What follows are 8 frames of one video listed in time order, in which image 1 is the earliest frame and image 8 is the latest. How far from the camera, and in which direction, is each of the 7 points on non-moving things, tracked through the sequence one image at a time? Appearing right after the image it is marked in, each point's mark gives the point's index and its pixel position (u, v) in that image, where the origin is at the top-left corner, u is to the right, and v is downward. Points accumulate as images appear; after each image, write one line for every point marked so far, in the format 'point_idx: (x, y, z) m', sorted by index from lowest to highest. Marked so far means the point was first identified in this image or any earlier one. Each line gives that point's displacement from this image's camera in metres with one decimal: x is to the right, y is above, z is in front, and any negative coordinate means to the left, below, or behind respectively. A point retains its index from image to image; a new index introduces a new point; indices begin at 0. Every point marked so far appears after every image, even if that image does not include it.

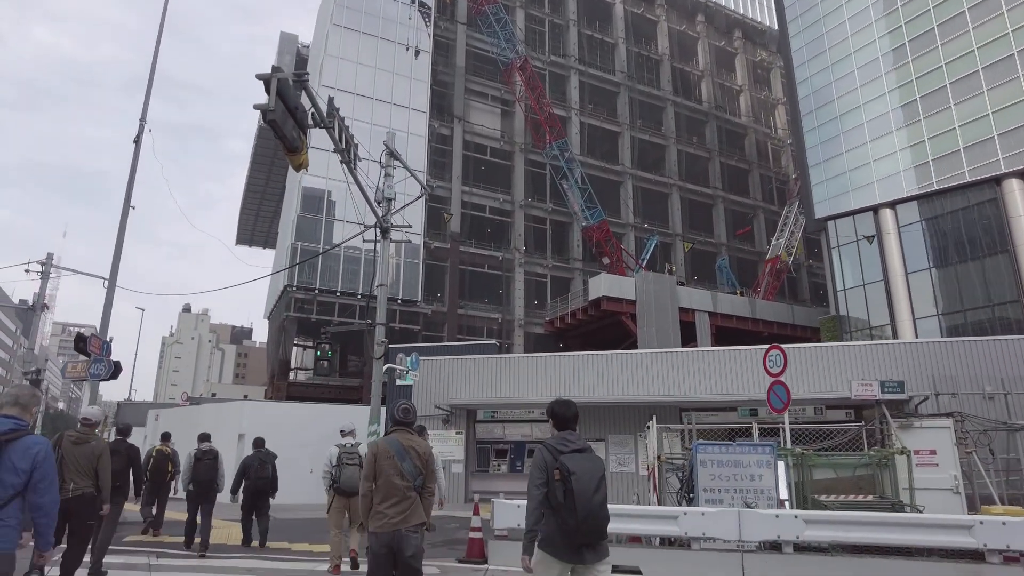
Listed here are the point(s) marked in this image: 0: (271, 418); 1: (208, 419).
0: (-5.7, -3.0, +15.6) m
1: (-7.7, -3.1, +16.7) m
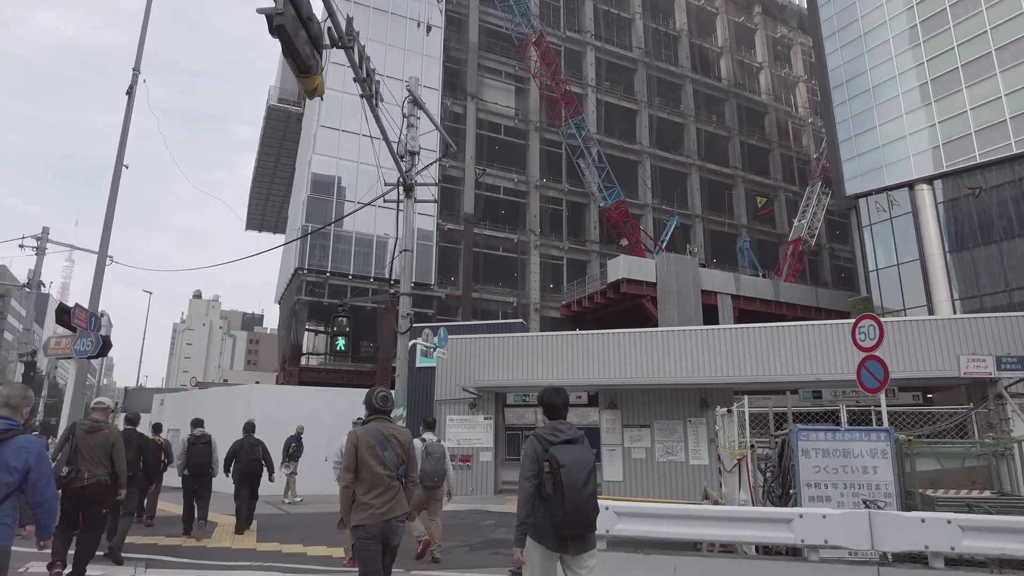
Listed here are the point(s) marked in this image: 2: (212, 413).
0: (-5.2, -2.5, +14.8) m
1: (-7.1, -2.6, +15.9) m
2: (-7.4, -3.1, +16.1) m
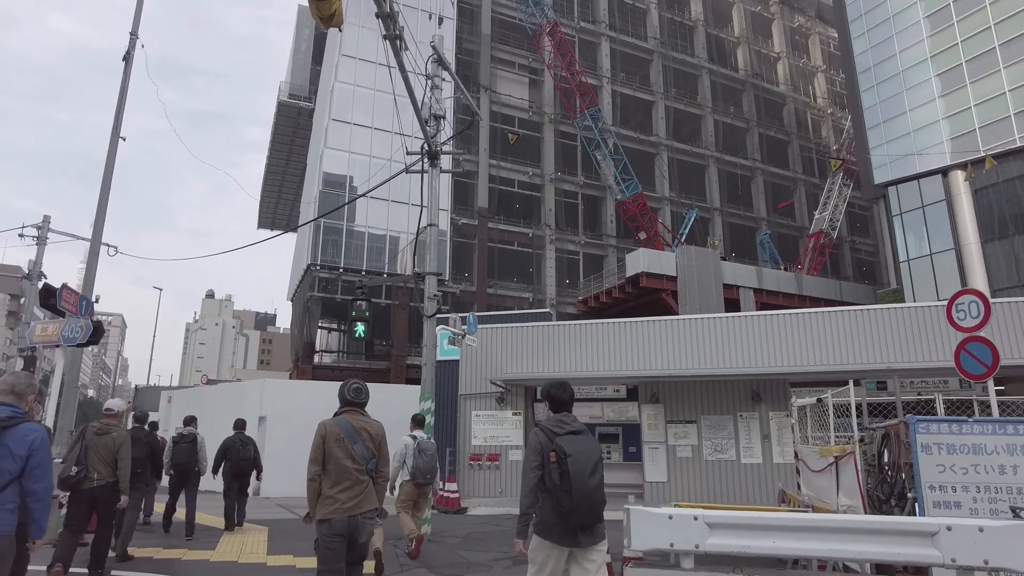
0: (-4.7, -2.3, +14.2) m
1: (-6.6, -2.4, +15.3) m
2: (-6.8, -2.9, +15.5) m
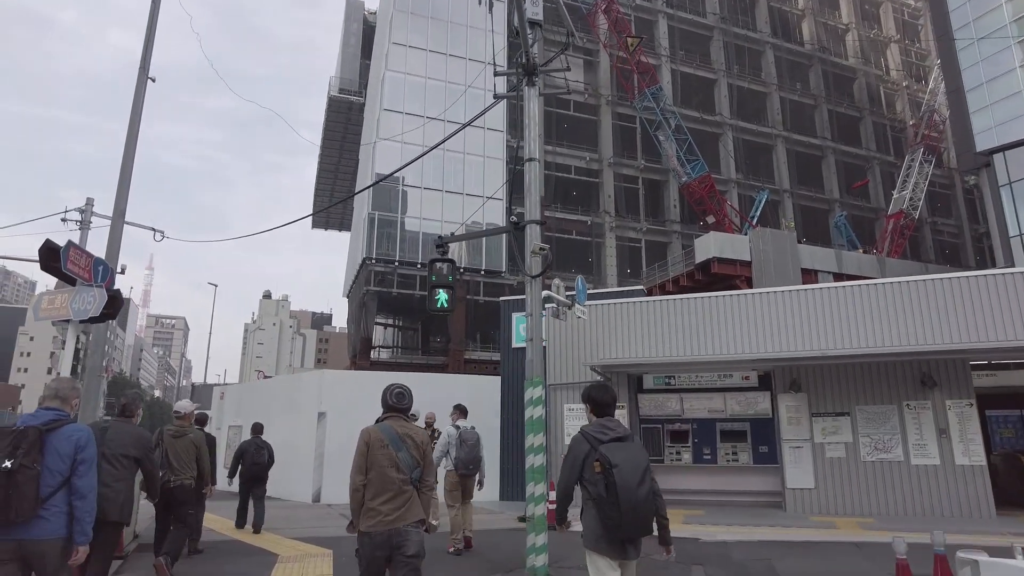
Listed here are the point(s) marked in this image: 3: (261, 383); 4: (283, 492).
0: (-3.1, -2.0, +13.1) m
1: (-5.0, -2.2, +14.4) m
2: (-5.2, -2.7, +14.6) m
3: (-5.9, -2.2, +15.8) m
4: (-4.6, -4.1, +13.4) m
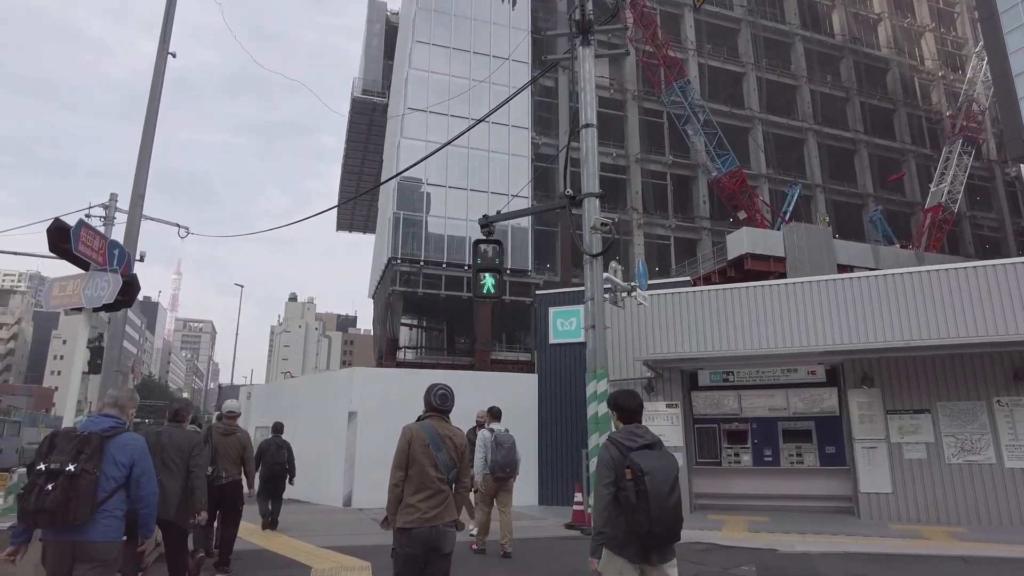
0: (-2.5, -2.0, +12.7) m
1: (-4.3, -2.1, +14.1) m
2: (-4.5, -2.7, +14.2) m
3: (-5.2, -2.2, +15.5) m
4: (-3.9, -4.1, +13.1) m
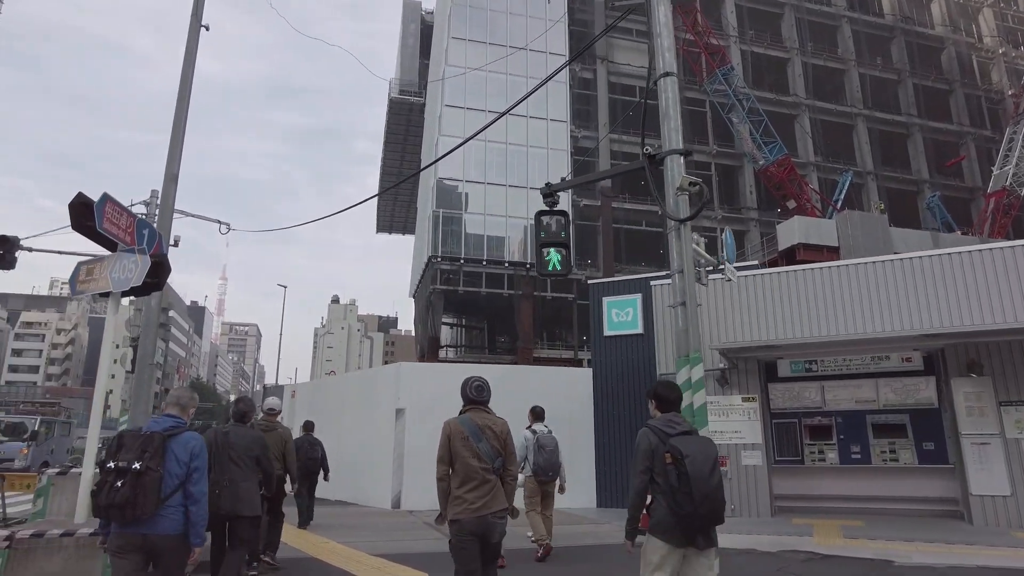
0: (-1.6, -1.9, +12.3) m
1: (-3.3, -2.1, +13.8) m
2: (-3.5, -2.6, +14.0) m
3: (-4.1, -2.2, +15.3) m
4: (-2.9, -4.0, +12.8) m
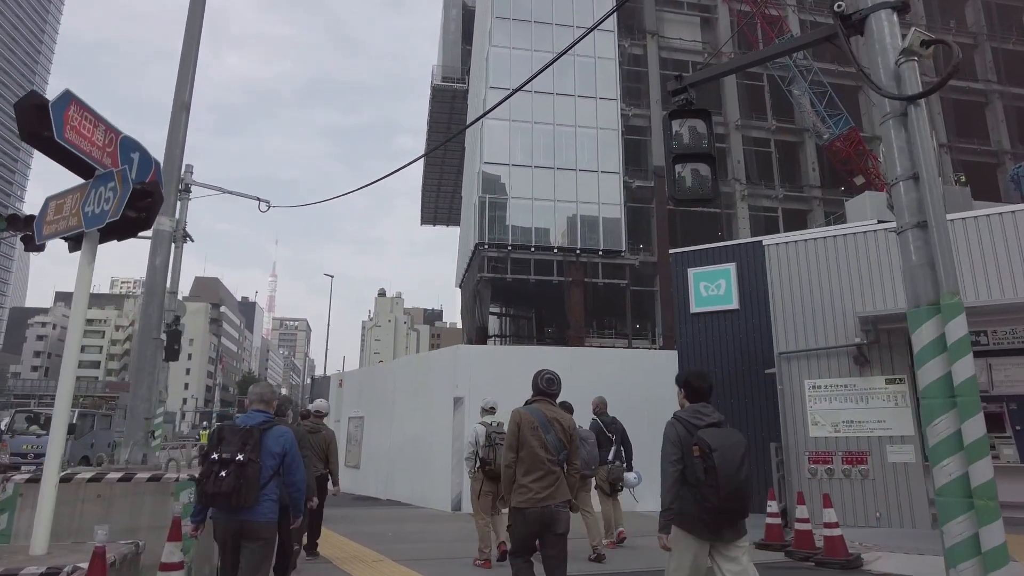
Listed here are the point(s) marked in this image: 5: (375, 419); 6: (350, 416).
0: (-0.5, -1.5, +11.4) m
1: (-2.1, -1.7, +13.0) m
2: (-2.3, -2.3, +13.2) m
3: (-2.8, -1.8, +14.5) m
4: (-1.8, -3.7, +11.9) m
5: (-2.9, -2.8, +14.3) m
6: (-3.9, -3.1, +15.9) m
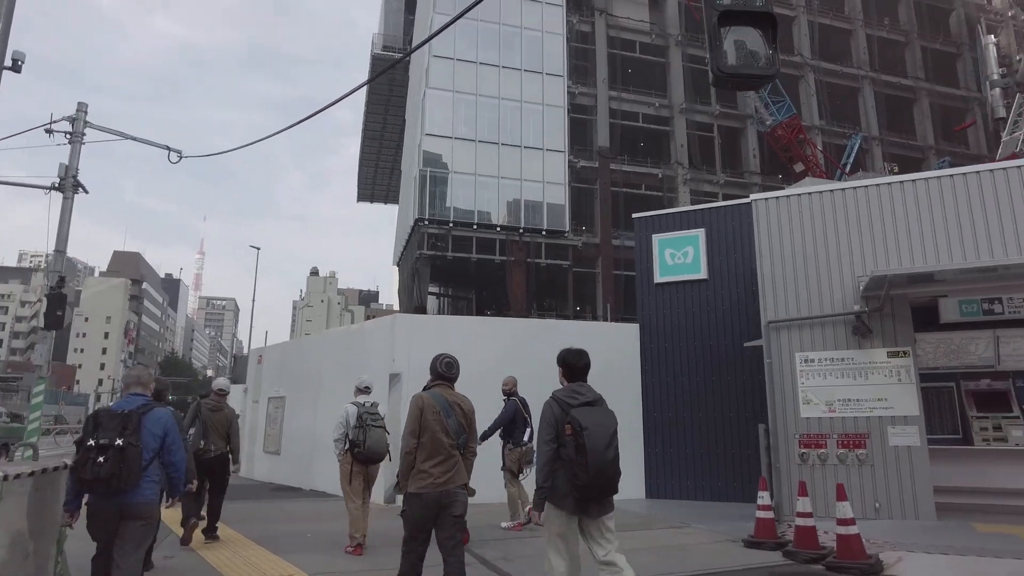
0: (-1.4, -1.1, +10.5) m
1: (-3.2, -1.2, +11.9) m
2: (-3.4, -1.7, +12.1) m
3: (-4.0, -1.2, +13.3) m
4: (-2.8, -3.2, +11.0) m
5: (-4.2, -2.2, +13.2) m
6: (-5.2, -2.4, +14.7) m
